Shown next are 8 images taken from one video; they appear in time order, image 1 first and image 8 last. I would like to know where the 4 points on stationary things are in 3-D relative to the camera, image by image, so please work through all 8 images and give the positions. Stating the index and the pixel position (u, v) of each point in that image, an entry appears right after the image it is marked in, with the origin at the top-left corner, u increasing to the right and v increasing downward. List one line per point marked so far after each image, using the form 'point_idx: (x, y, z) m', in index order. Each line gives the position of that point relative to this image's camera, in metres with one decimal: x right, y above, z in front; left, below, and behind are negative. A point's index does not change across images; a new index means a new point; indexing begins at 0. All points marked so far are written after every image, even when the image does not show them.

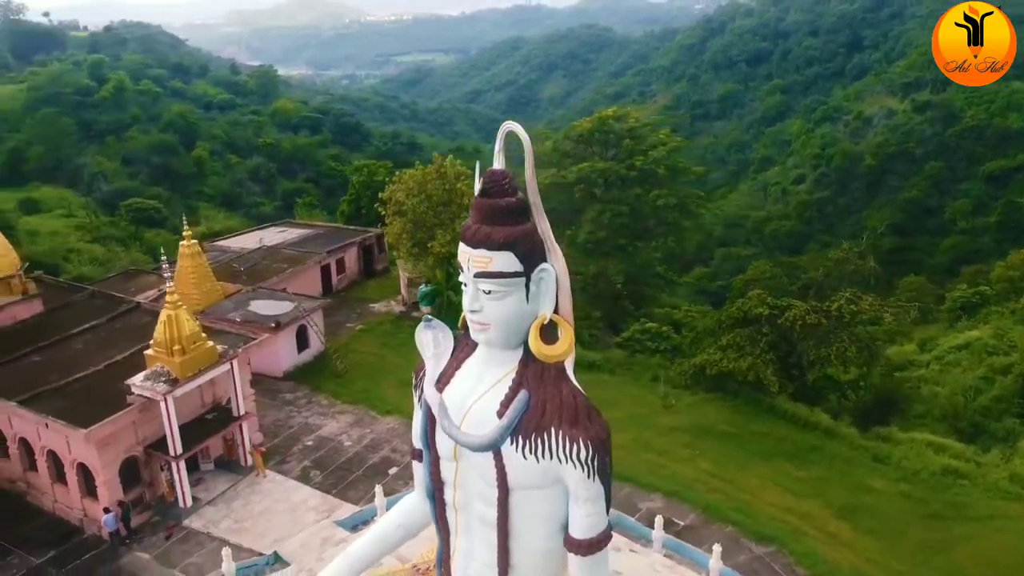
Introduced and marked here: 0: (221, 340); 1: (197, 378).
0: (-7.0, -1.2, +19.2) m
1: (-6.5, -1.8, +16.5) m
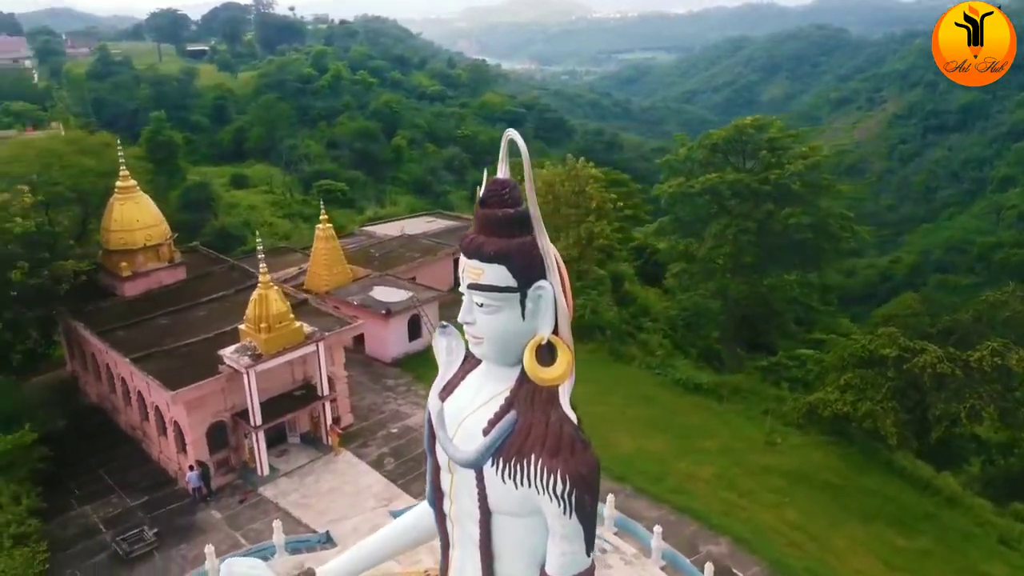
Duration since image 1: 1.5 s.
0: (-4.8, -0.8, +20.1) m
1: (-5.0, -1.5, +17.4) m
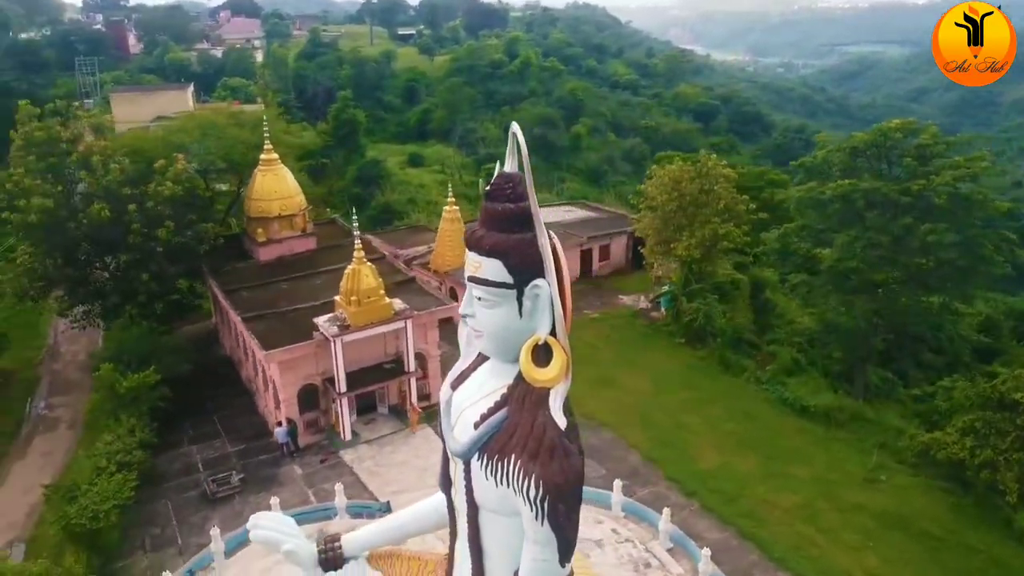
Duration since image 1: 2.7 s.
0: (-2.4, -0.3, +20.8) m
1: (-3.3, -0.9, +18.3) m
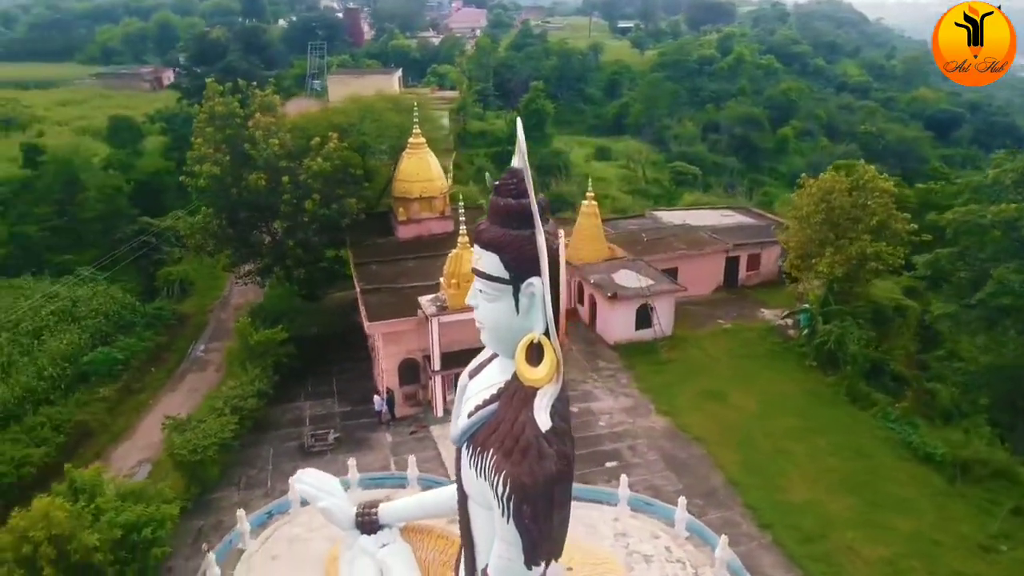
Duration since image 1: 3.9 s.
0: (+0.4, -0.1, +21.1) m
1: (-1.2, -0.6, +18.8) m
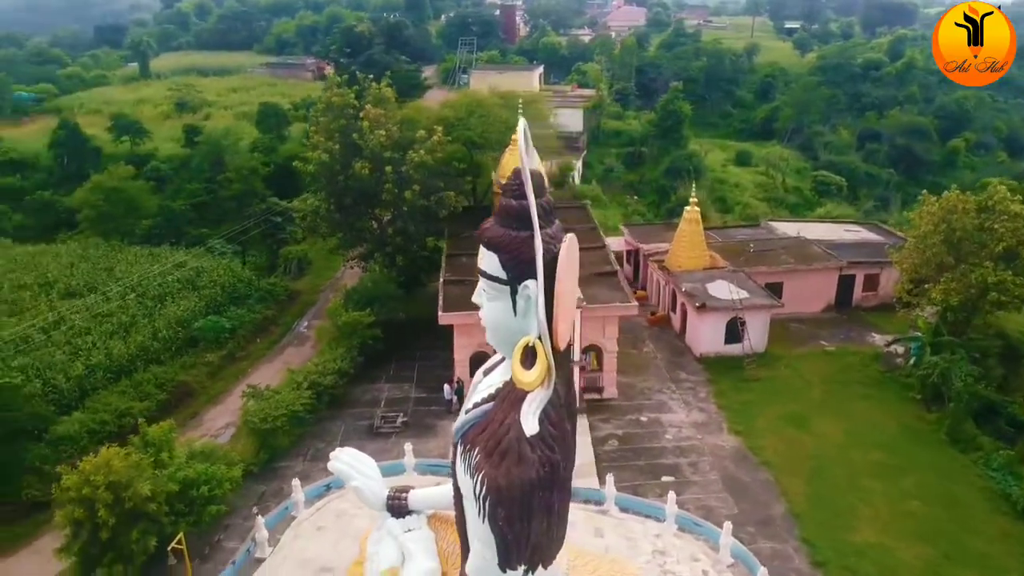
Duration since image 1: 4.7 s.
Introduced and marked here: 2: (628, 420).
0: (+2.5, -0.1, +20.8) m
1: (+0.5, -0.5, +18.9) m
2: (+2.8, -3.3, +19.9) m
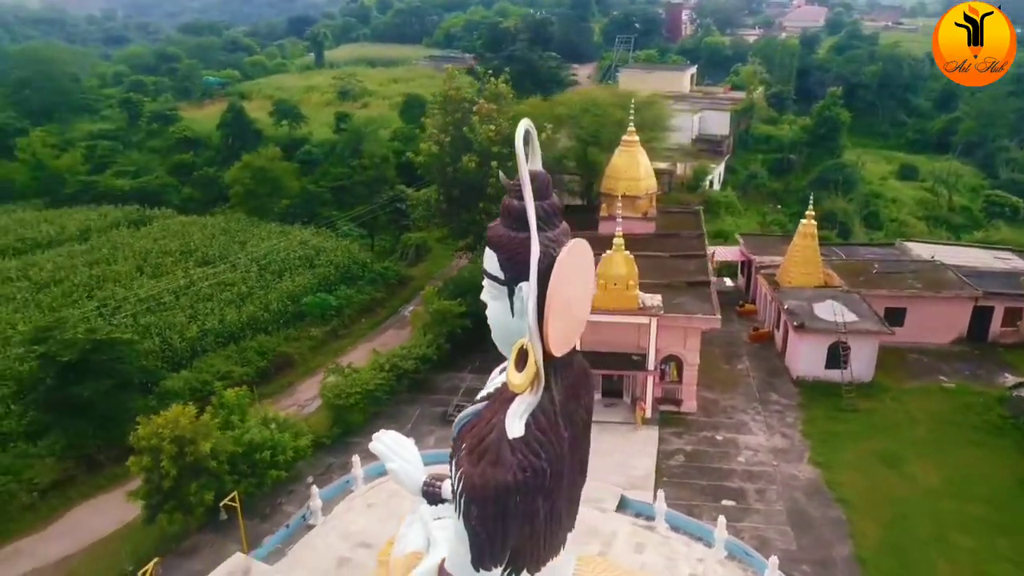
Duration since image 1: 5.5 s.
0: (+4.5, -0.4, +20.0) m
1: (+2.2, -0.6, +18.6) m
2: (+4.5, -3.5, +19.1) m
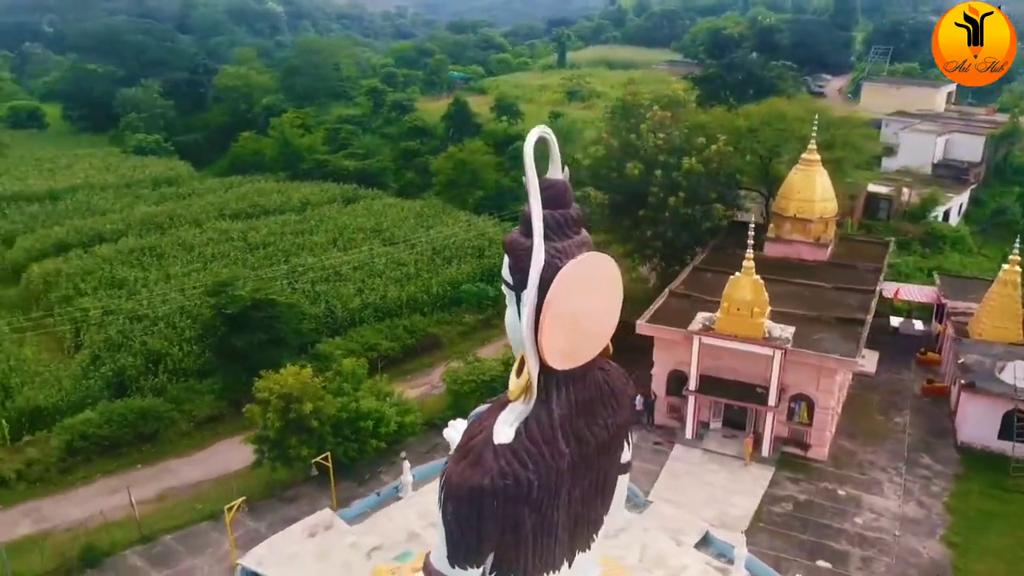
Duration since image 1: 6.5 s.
0: (+7.4, -1.2, +18.2) m
1: (+4.7, -1.1, +17.5) m
2: (+6.7, -4.3, +17.4) m
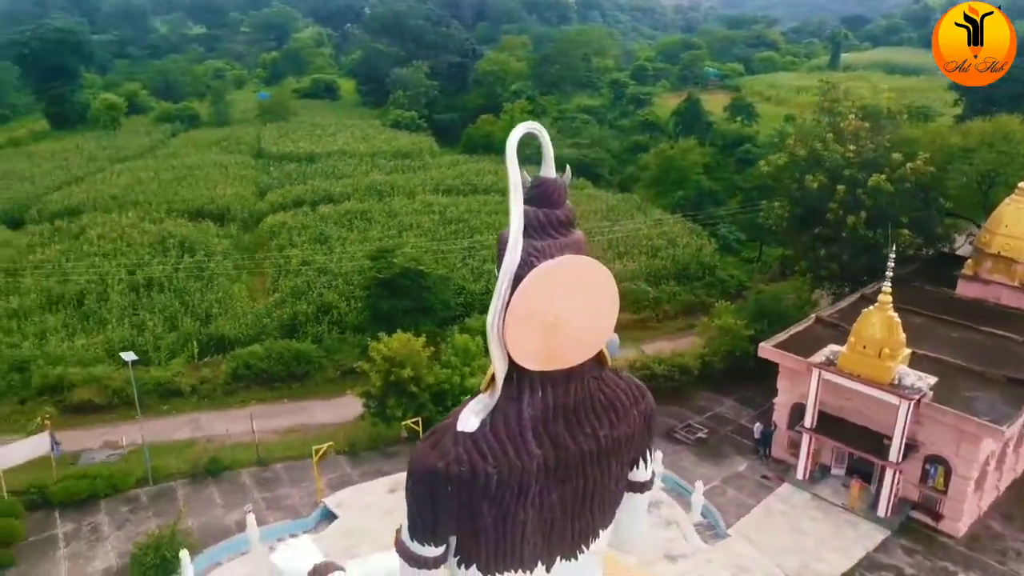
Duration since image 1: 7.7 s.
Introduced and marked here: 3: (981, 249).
0: (+9.3, -2.2, +15.5) m
1: (+6.5, -1.8, +15.7) m
2: (+8.0, -5.2, +15.1) m
3: (+11.6, +1.0, +19.9) m
